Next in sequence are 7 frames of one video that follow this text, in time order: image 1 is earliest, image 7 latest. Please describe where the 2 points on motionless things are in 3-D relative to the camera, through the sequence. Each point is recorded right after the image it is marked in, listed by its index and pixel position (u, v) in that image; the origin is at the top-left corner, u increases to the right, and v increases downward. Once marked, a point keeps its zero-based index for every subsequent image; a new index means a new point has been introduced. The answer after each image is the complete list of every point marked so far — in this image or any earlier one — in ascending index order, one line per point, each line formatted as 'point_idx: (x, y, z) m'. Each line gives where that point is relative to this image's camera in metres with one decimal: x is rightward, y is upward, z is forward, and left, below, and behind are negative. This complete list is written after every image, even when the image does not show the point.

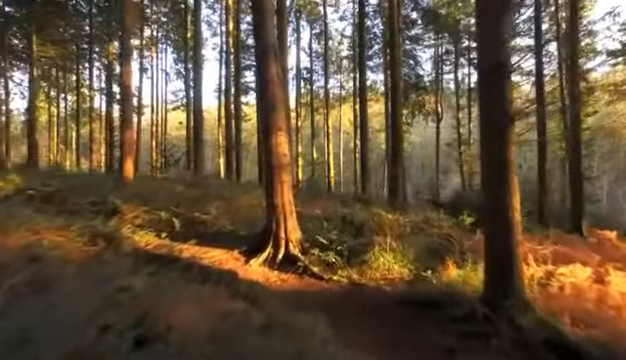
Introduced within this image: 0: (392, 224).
0: (+1.1, -0.6, +13.8) m
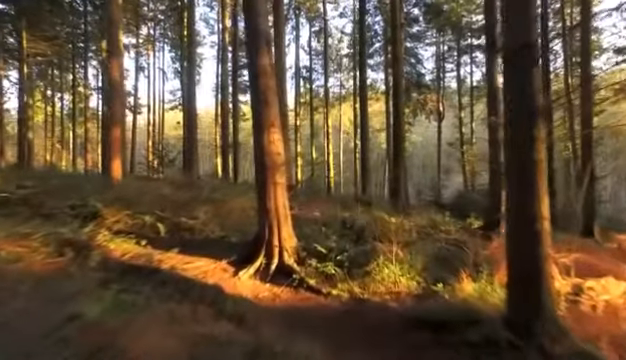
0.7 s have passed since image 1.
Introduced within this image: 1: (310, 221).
0: (+1.1, -0.6, +12.8) m
1: (0.0, -0.5, +13.9) m
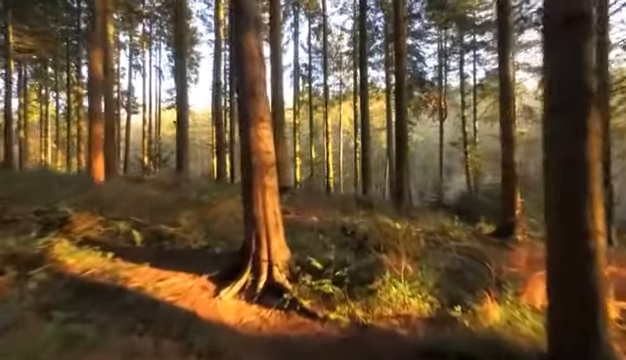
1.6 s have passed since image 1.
0: (+1.0, -0.6, +11.4) m
1: (-0.1, -0.6, +12.5) m
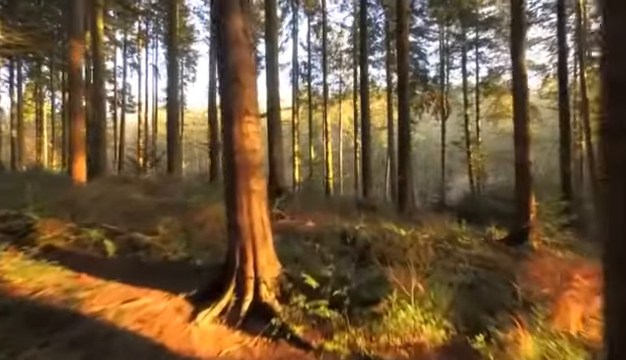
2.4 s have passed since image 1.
0: (+1.0, -0.6, +10.2) m
1: (-0.1, -0.6, +11.4) m
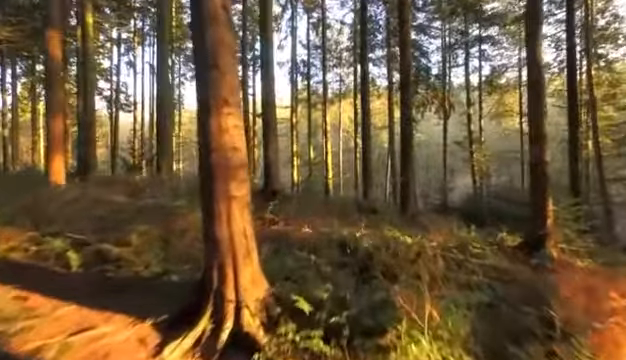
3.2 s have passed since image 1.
0: (+0.9, -0.7, +9.0) m
1: (-0.2, -0.6, +10.2) m
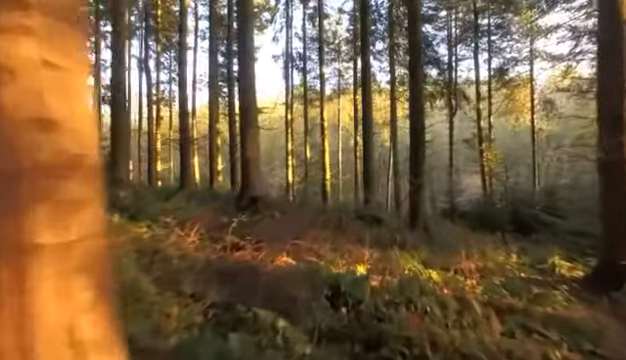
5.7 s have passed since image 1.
0: (+0.8, -0.7, +5.3) m
1: (-0.3, -0.7, +6.4) m
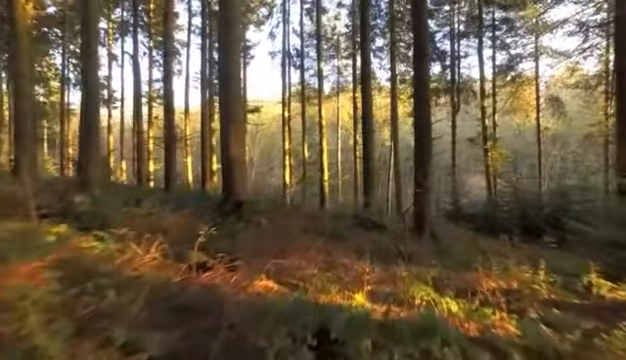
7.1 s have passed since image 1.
0: (+0.7, -0.7, +3.6) m
1: (-0.4, -0.7, +4.7) m
